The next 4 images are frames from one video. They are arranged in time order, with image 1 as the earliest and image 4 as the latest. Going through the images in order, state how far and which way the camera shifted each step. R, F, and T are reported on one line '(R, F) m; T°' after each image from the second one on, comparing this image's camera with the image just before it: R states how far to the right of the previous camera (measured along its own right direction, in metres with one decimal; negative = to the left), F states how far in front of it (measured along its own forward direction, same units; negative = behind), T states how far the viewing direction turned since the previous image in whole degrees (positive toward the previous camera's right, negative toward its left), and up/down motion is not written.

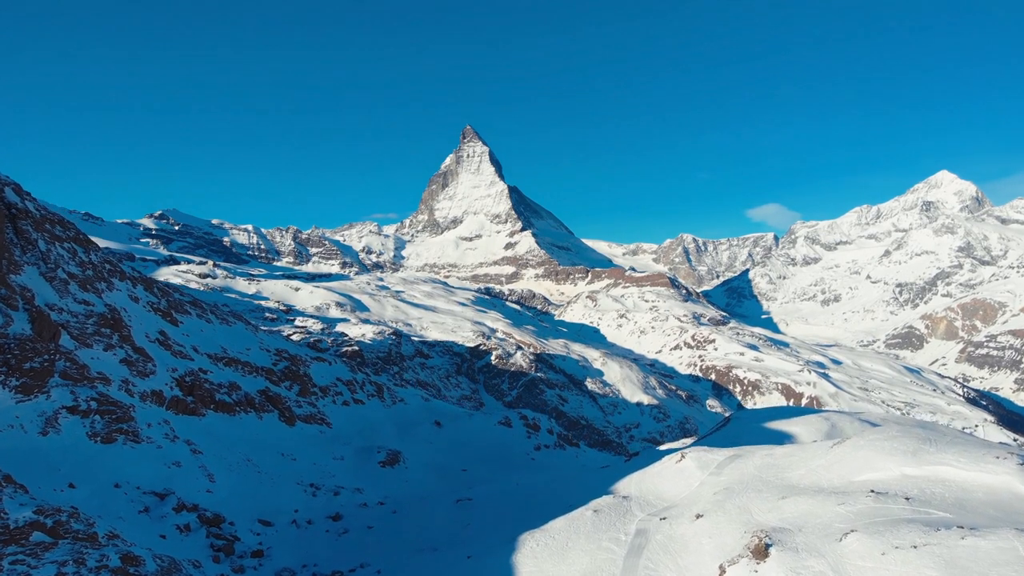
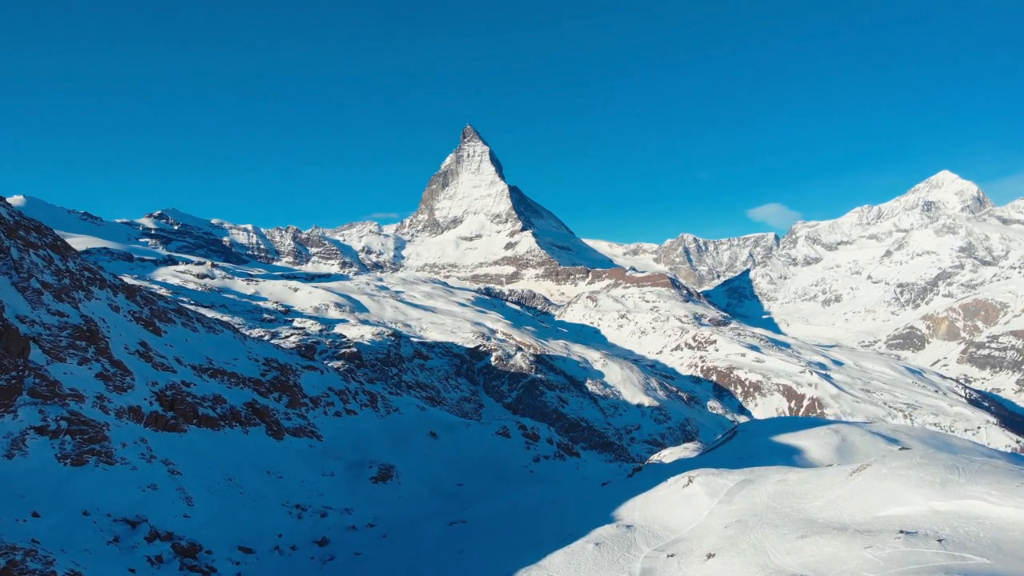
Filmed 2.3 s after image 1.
(+0.3, +2.8) m; 0°
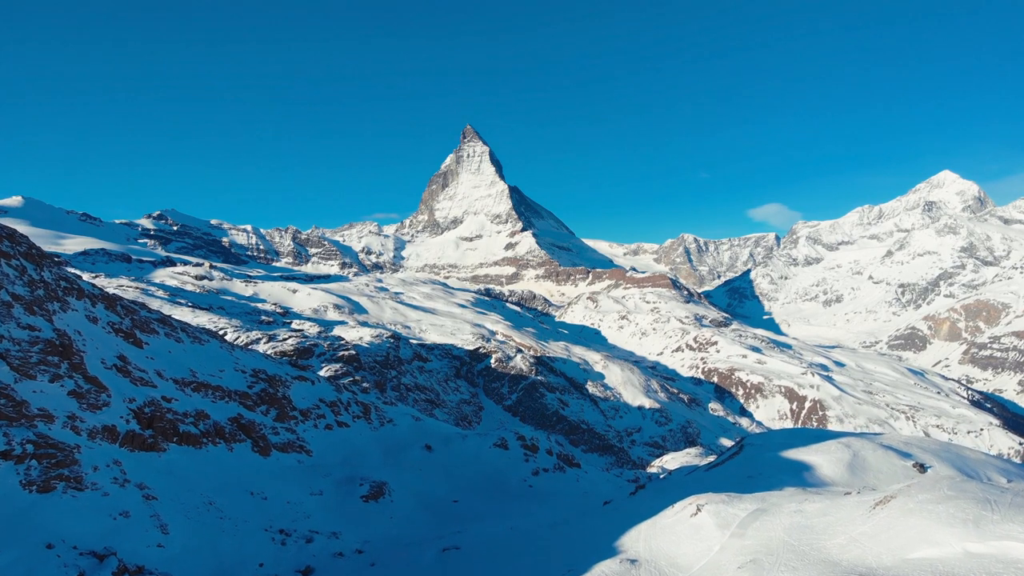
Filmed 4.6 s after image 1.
(+0.4, +2.8) m; 0°
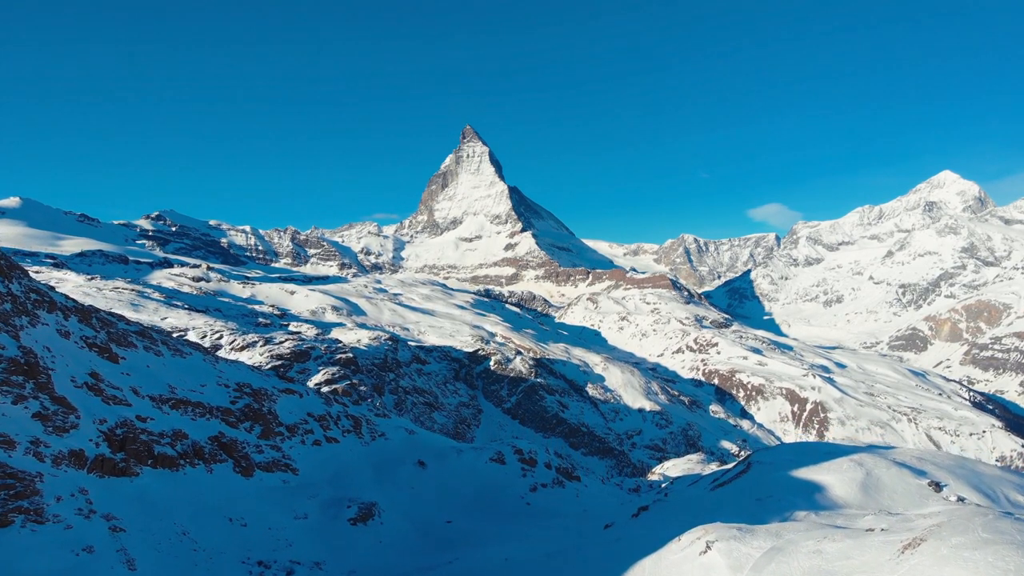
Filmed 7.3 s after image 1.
(+0.4, +3.1) m; 0°
